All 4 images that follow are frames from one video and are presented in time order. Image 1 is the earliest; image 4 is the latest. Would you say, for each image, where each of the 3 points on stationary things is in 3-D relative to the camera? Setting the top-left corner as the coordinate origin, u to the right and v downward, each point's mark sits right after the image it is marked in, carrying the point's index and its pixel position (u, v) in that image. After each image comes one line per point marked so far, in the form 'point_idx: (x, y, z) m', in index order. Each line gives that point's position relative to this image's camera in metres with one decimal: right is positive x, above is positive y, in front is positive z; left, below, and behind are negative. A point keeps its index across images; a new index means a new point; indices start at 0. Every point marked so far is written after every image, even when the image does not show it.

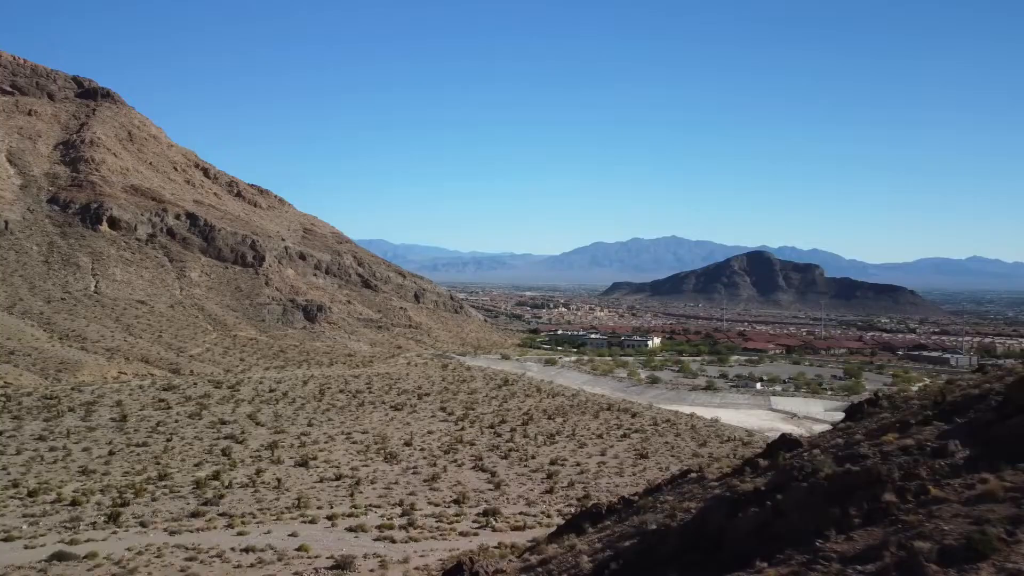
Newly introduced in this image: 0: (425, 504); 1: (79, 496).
0: (-2.2, -5.4, +19.4) m
1: (-10.6, -5.1, +18.9) m
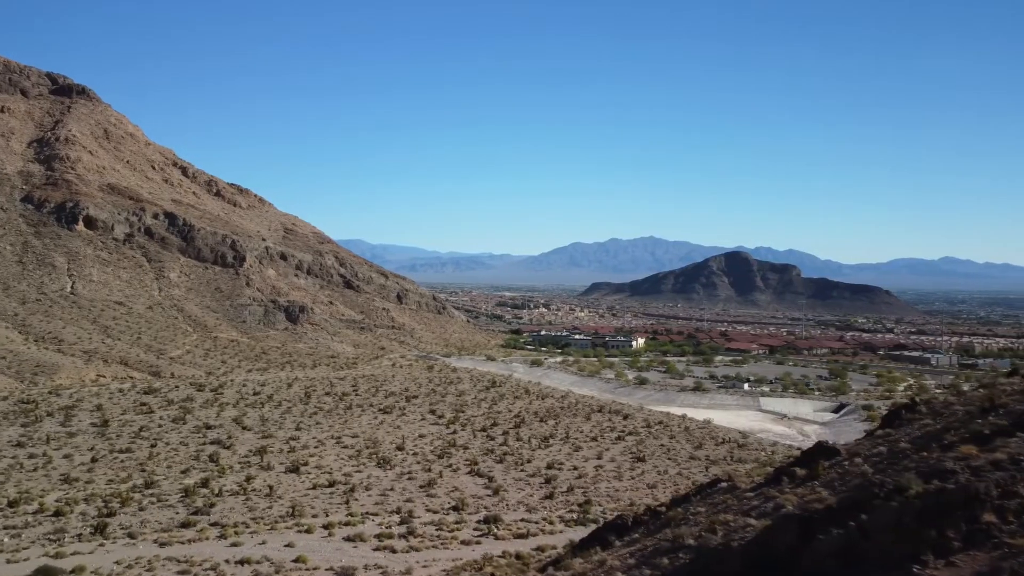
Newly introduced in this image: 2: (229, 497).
0: (-2.2, -5.5, +18.9) m
1: (-10.5, -5.1, +18.1) m
2: (-7.1, -5.3, +19.5) m
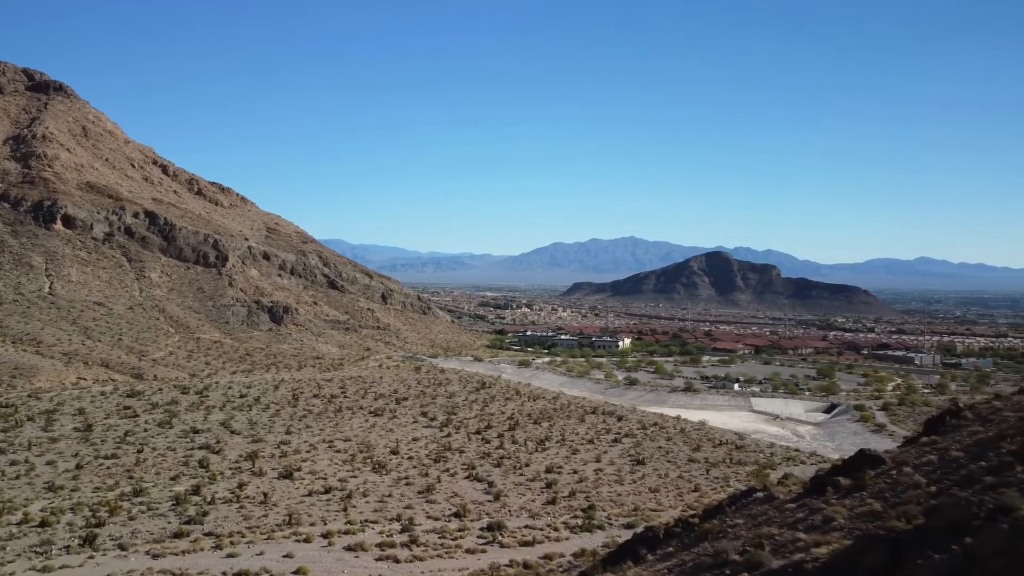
0: (-2.1, -5.5, +18.4) m
1: (-10.4, -5.1, +17.4) m
2: (-7.1, -5.3, +18.8) m
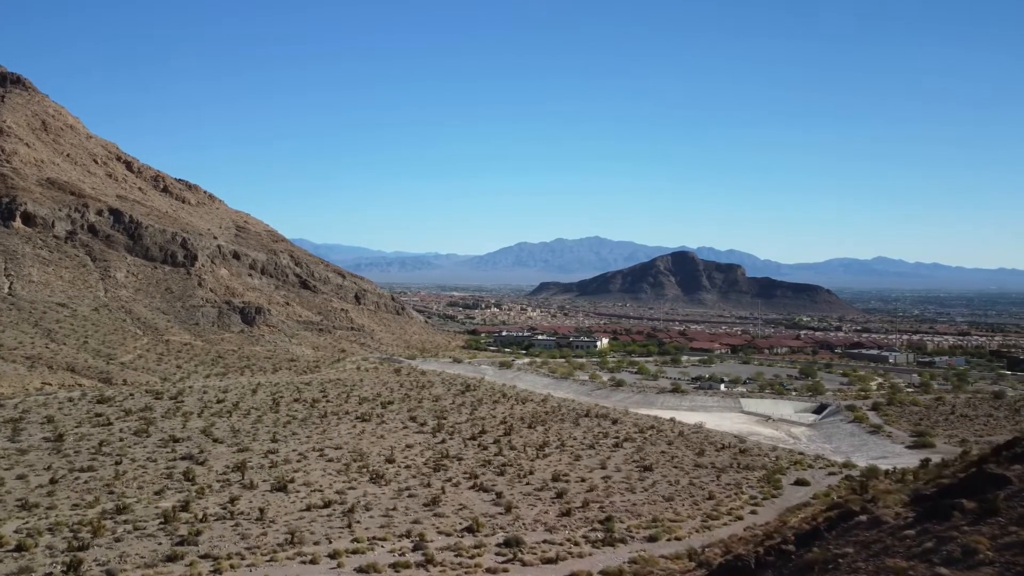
0: (-1.7, -5.5, +17.2) m
1: (-10.0, -5.1, +15.9) m
2: (-6.7, -5.3, +17.5) m
